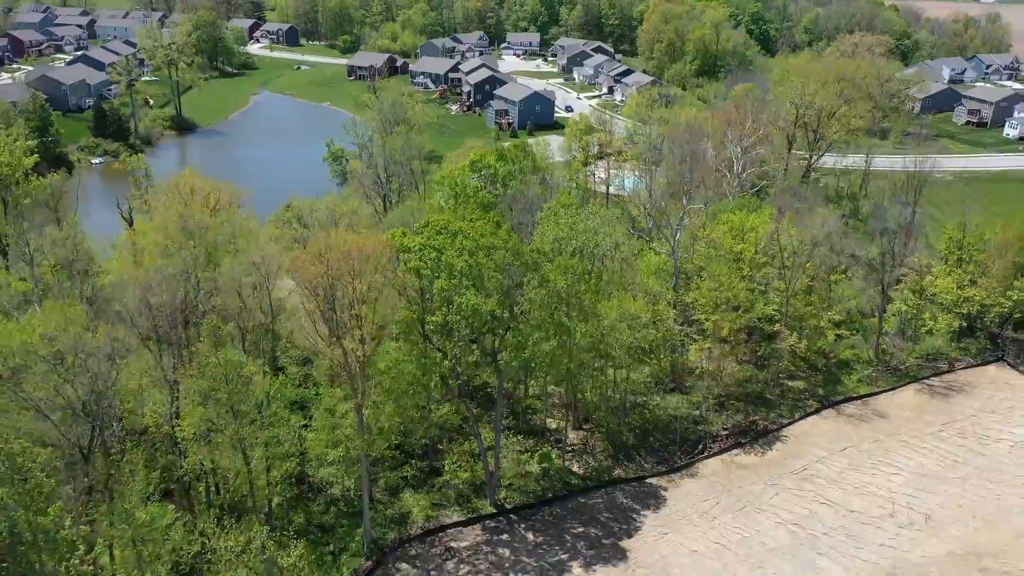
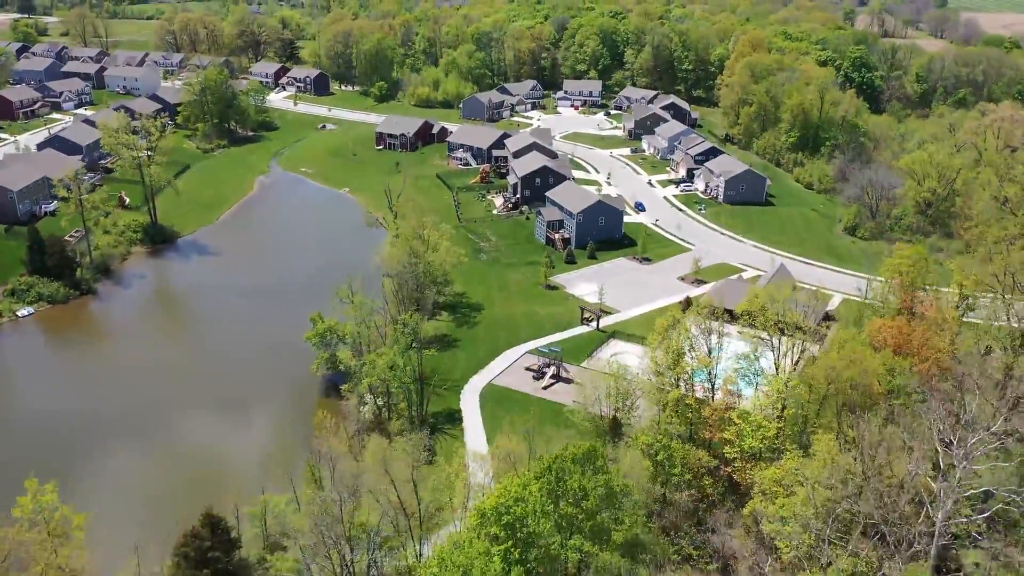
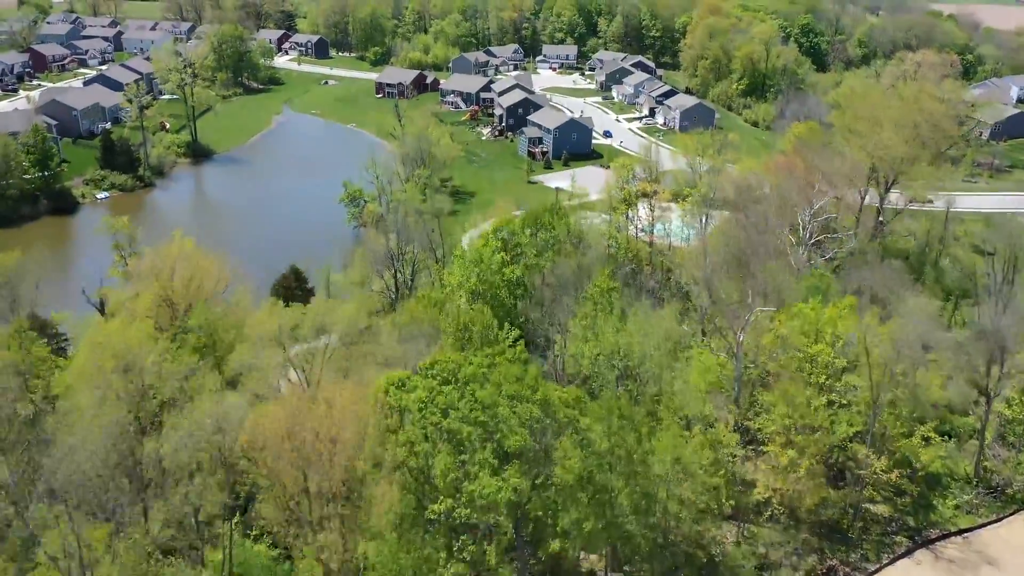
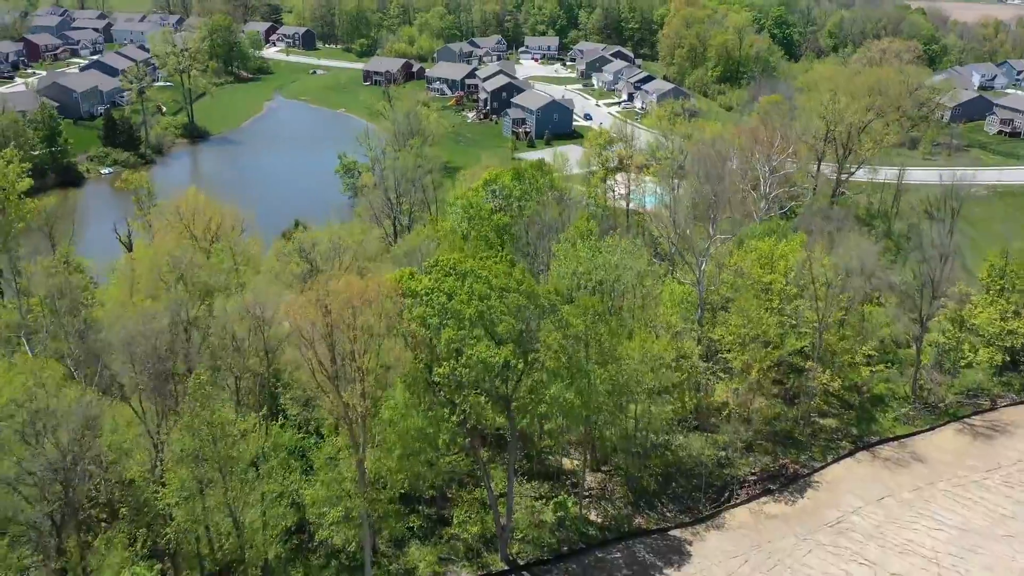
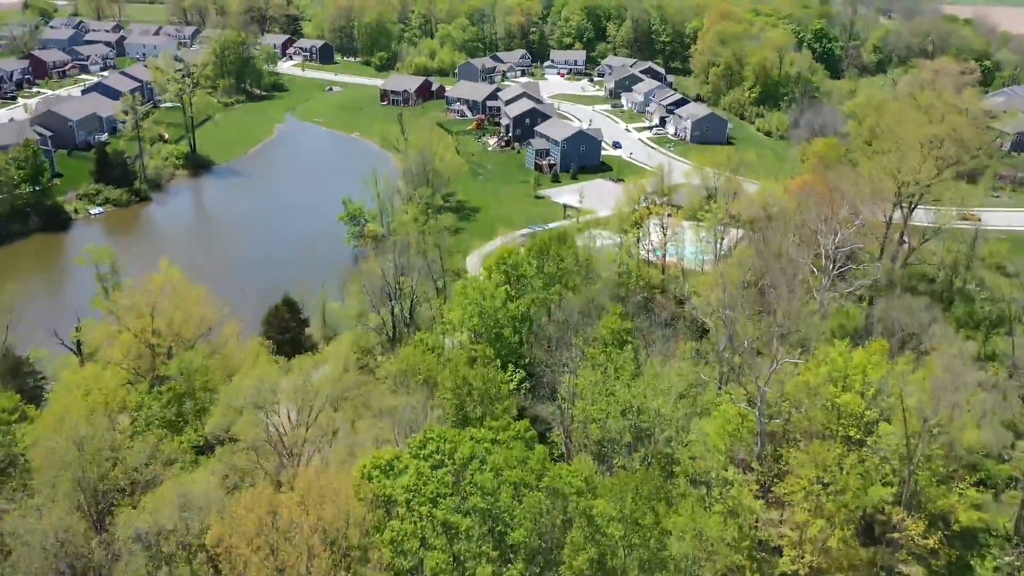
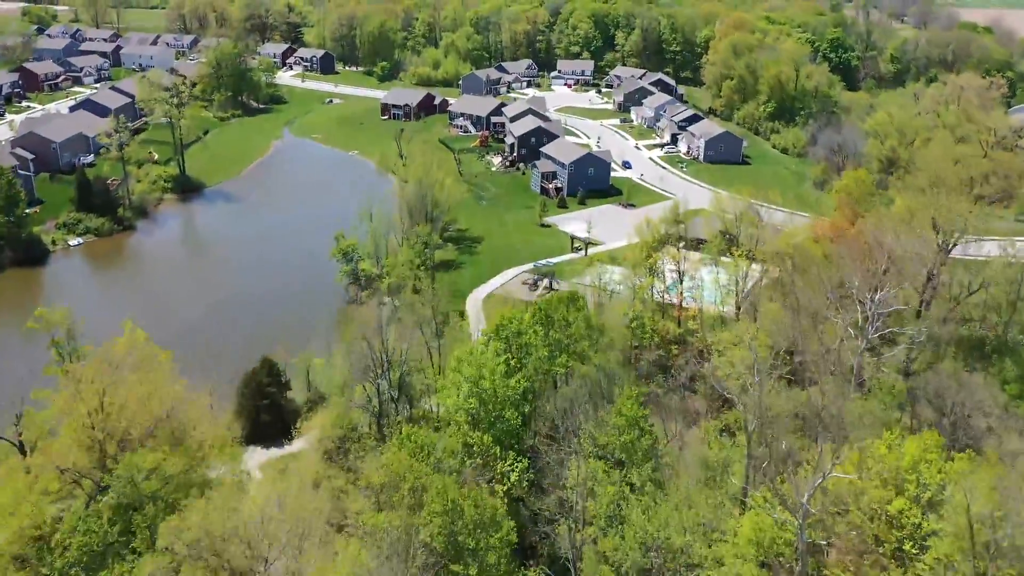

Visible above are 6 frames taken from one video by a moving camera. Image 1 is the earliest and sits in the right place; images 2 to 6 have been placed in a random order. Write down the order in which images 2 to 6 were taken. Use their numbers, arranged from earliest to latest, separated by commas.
4, 3, 5, 6, 2
